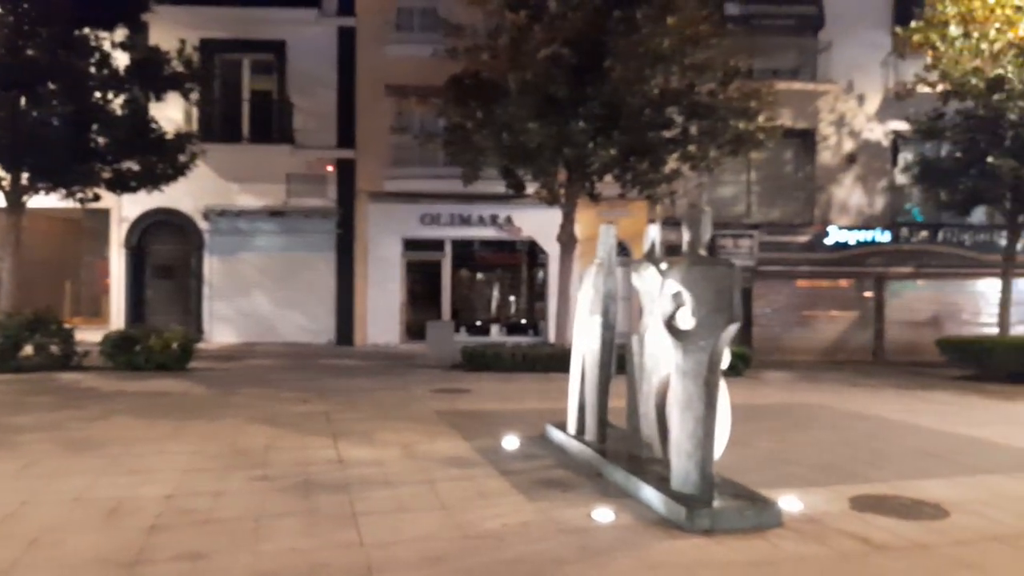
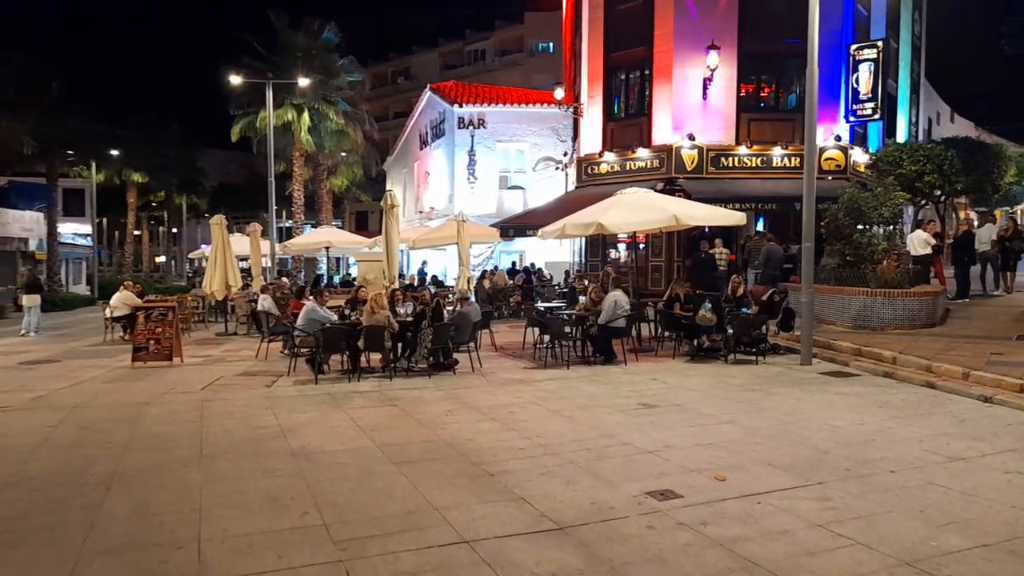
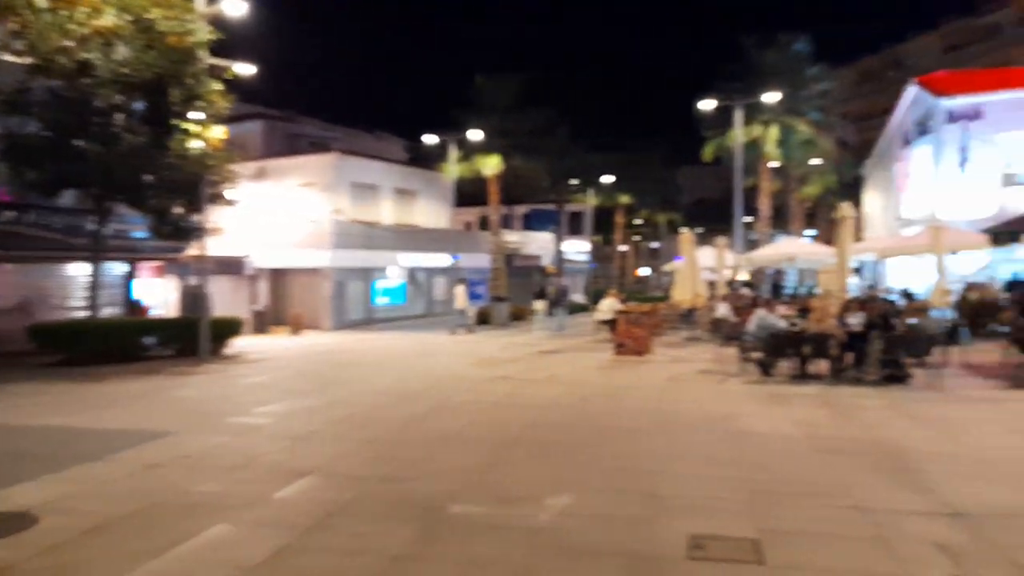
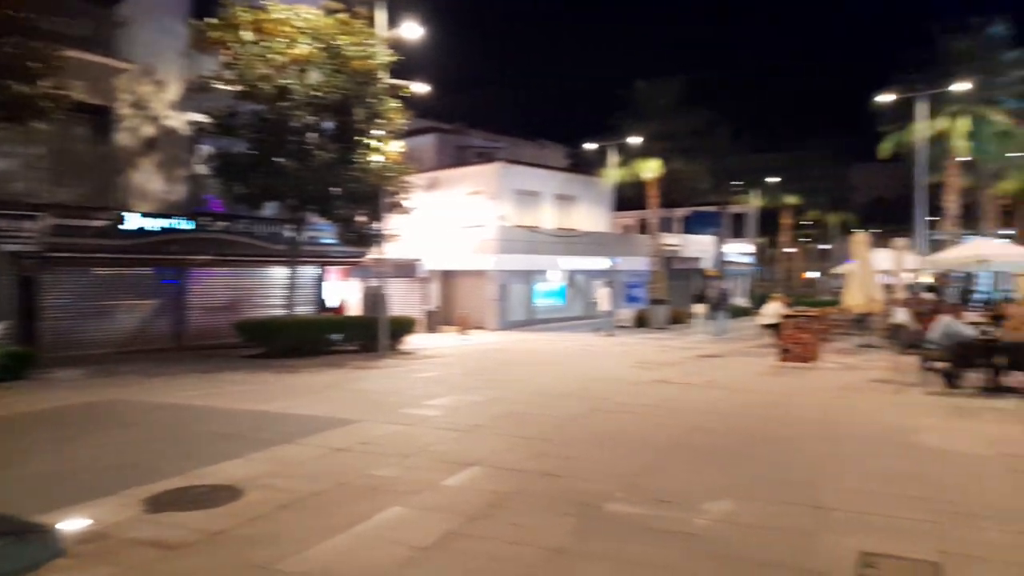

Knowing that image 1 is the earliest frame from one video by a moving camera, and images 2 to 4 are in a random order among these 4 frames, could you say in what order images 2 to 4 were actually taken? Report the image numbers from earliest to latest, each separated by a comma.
4, 3, 2
